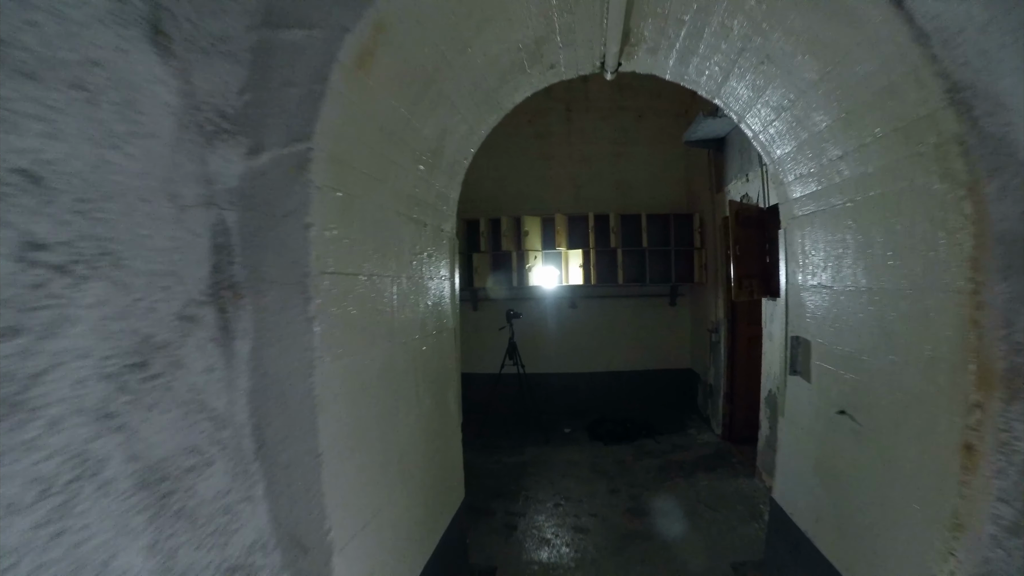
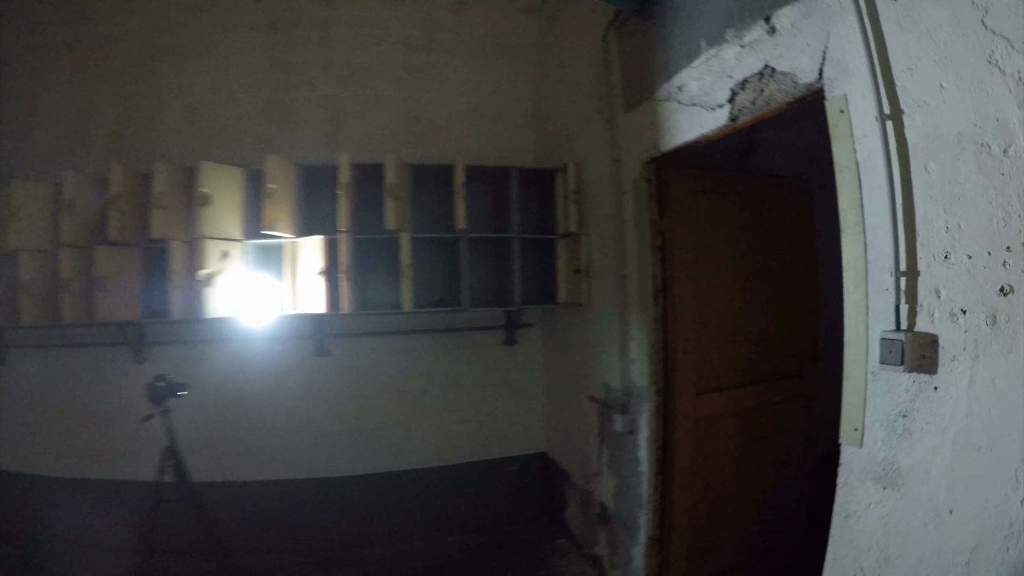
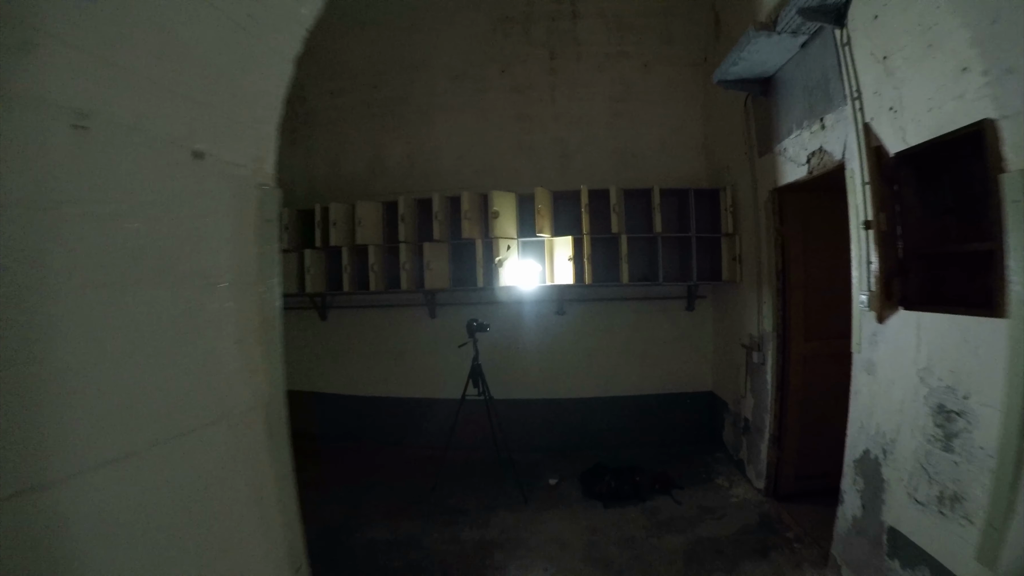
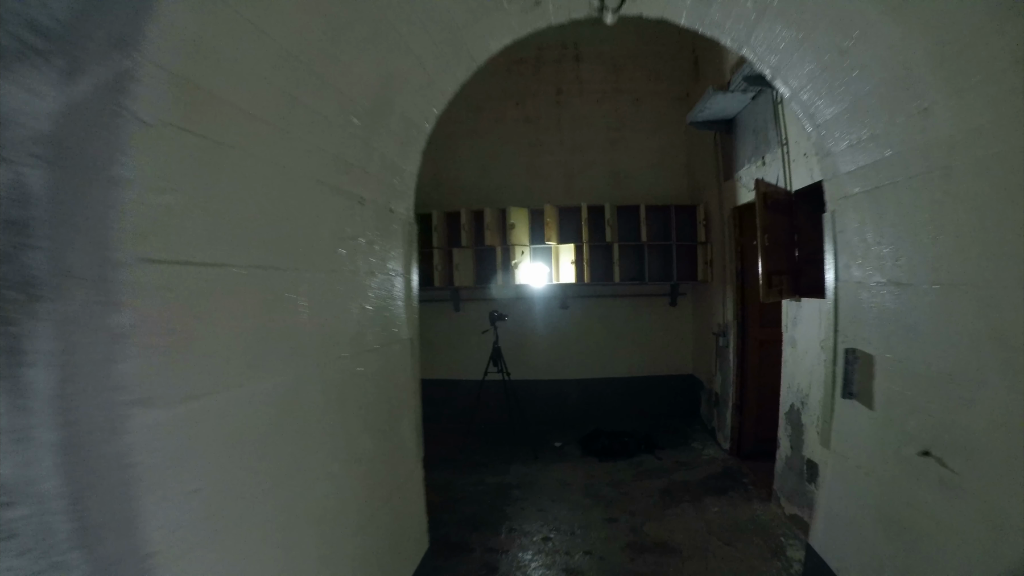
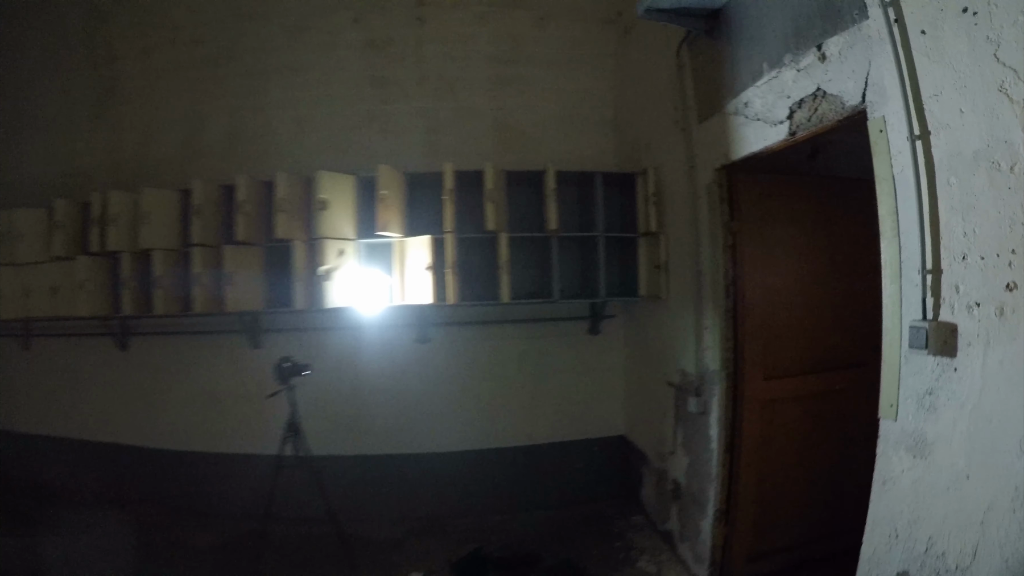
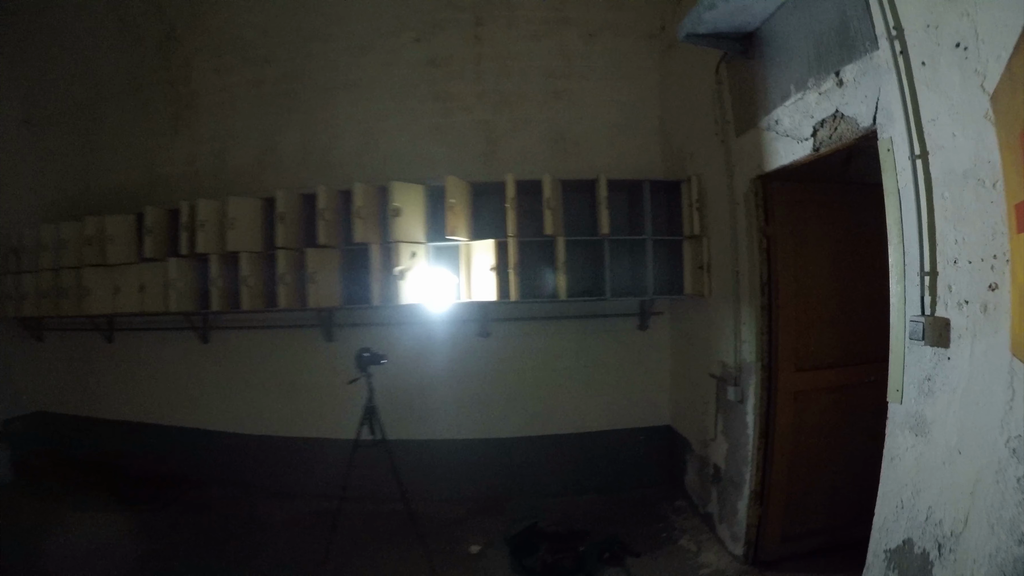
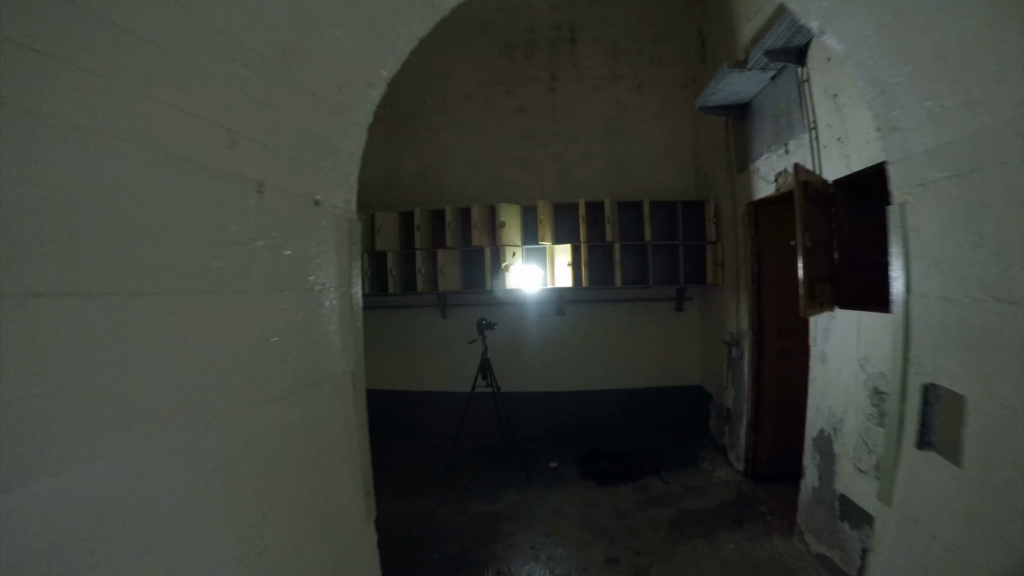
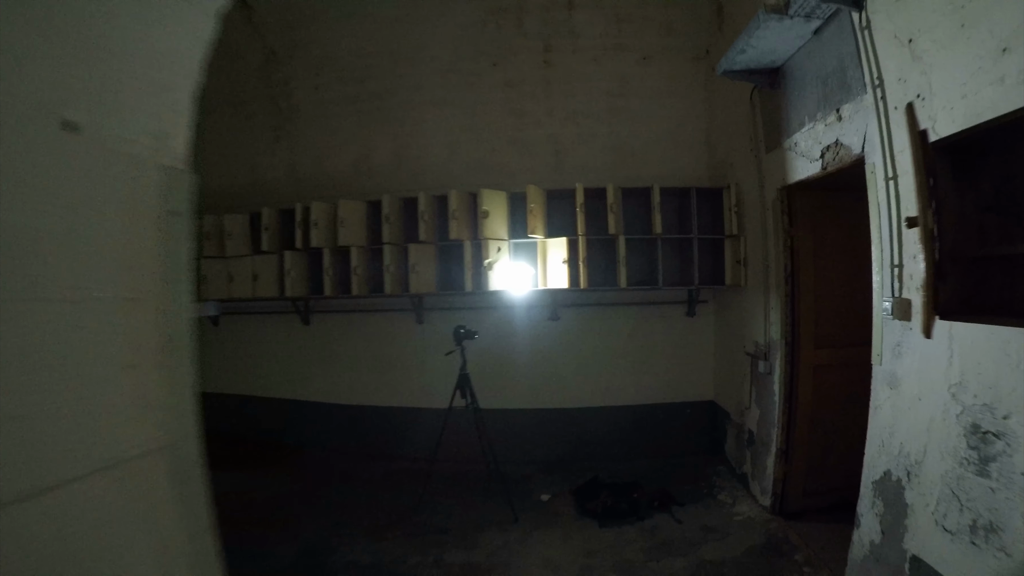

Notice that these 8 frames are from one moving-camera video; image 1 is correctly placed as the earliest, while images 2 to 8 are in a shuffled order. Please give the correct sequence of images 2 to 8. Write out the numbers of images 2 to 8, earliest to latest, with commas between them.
4, 7, 3, 8, 6, 5, 2
